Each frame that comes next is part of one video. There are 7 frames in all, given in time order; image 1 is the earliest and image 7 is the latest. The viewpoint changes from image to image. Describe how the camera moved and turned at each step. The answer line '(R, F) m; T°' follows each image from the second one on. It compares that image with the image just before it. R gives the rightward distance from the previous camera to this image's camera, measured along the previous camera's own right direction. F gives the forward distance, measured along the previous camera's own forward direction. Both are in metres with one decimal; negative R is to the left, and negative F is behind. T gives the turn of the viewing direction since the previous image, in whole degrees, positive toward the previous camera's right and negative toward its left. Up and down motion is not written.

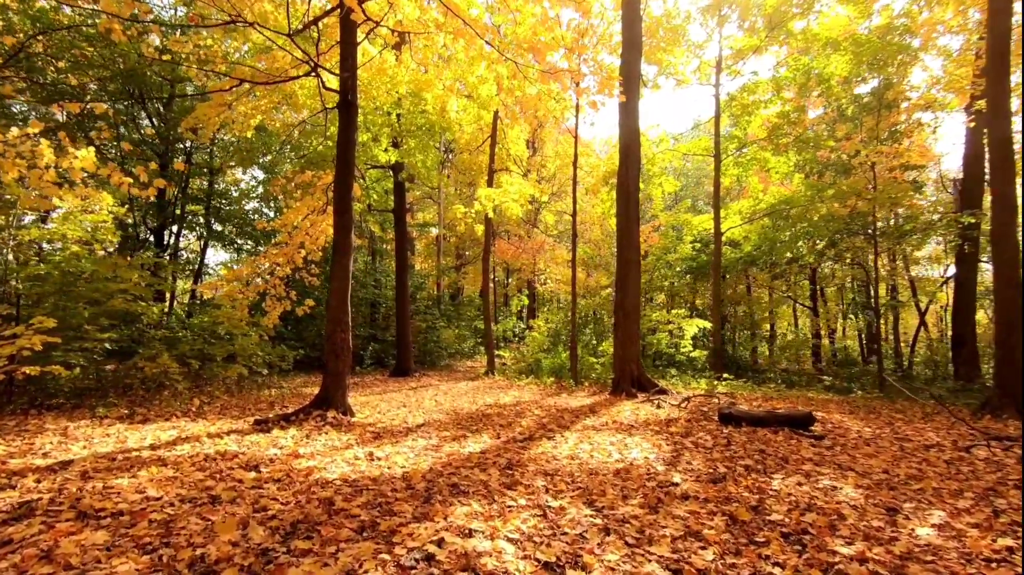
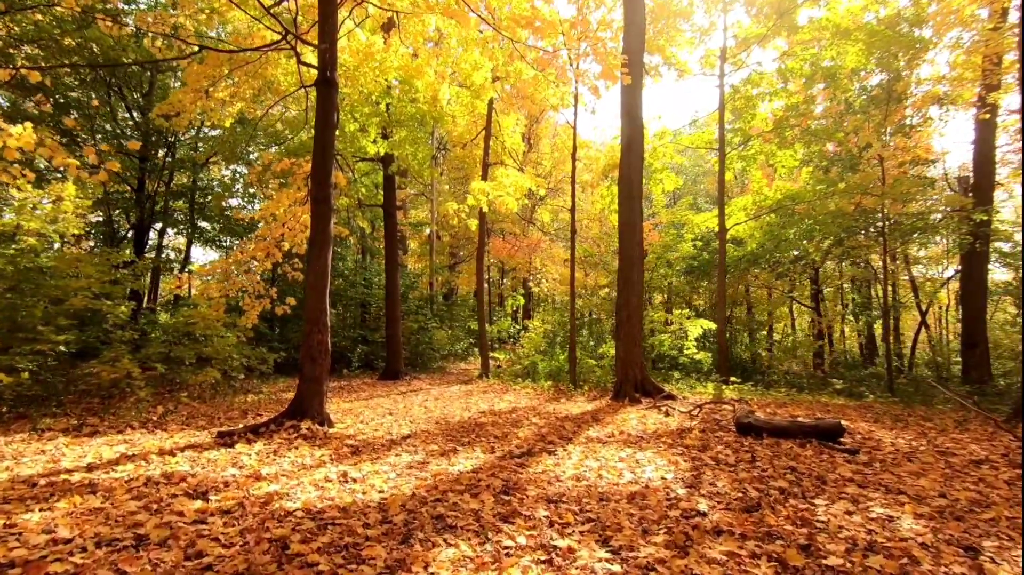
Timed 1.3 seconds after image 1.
(0.0, +0.6) m; +1°
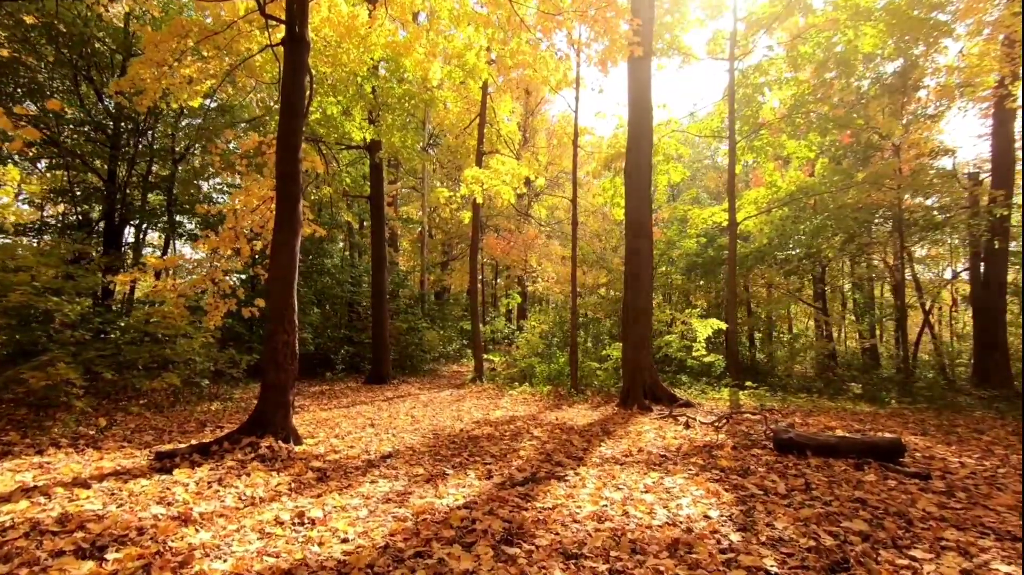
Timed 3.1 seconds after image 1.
(-0.1, +0.8) m; +1°
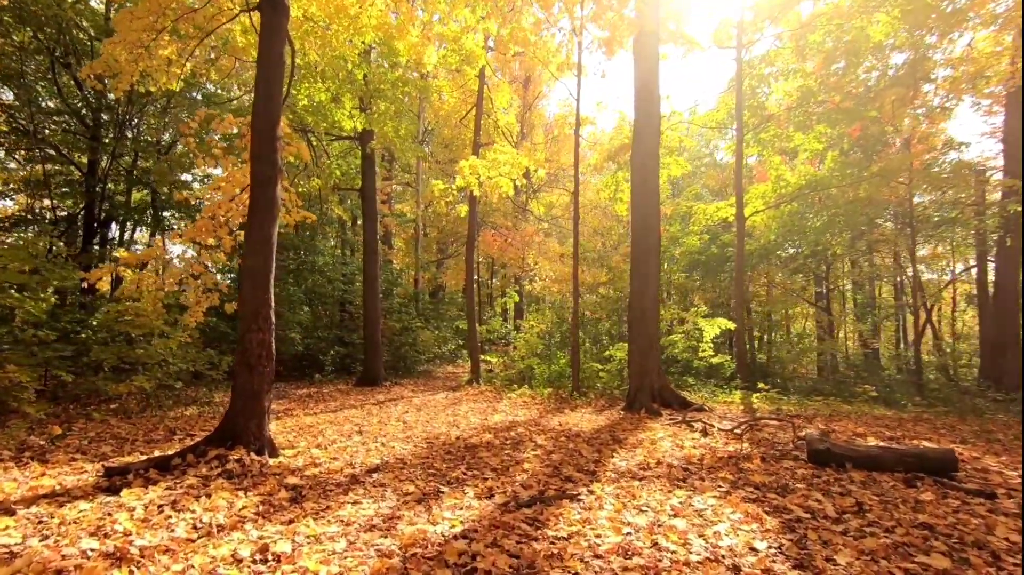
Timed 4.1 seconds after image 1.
(-0.1, +0.5) m; +1°
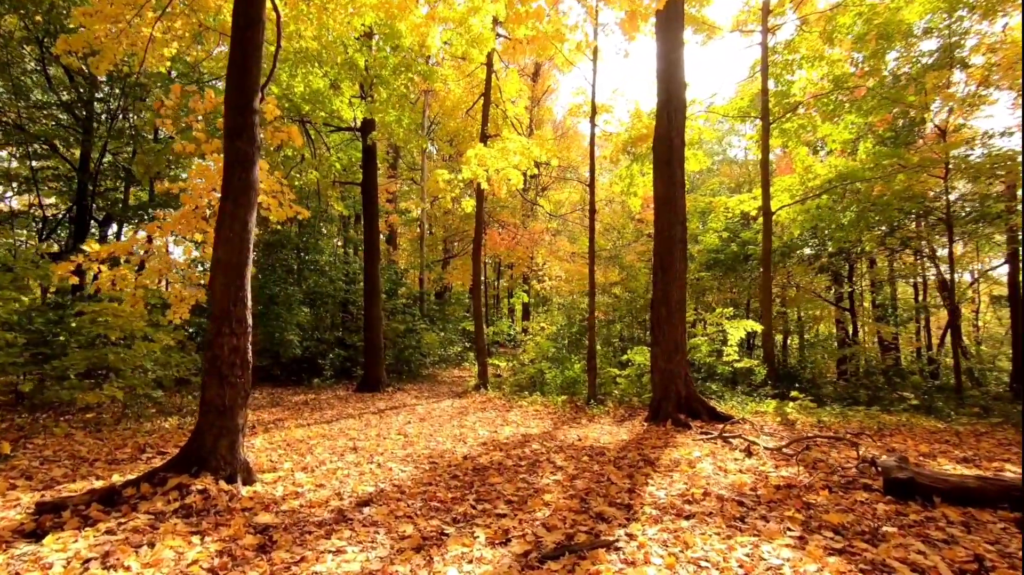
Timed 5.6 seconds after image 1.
(-0.1, +0.7) m; -1°
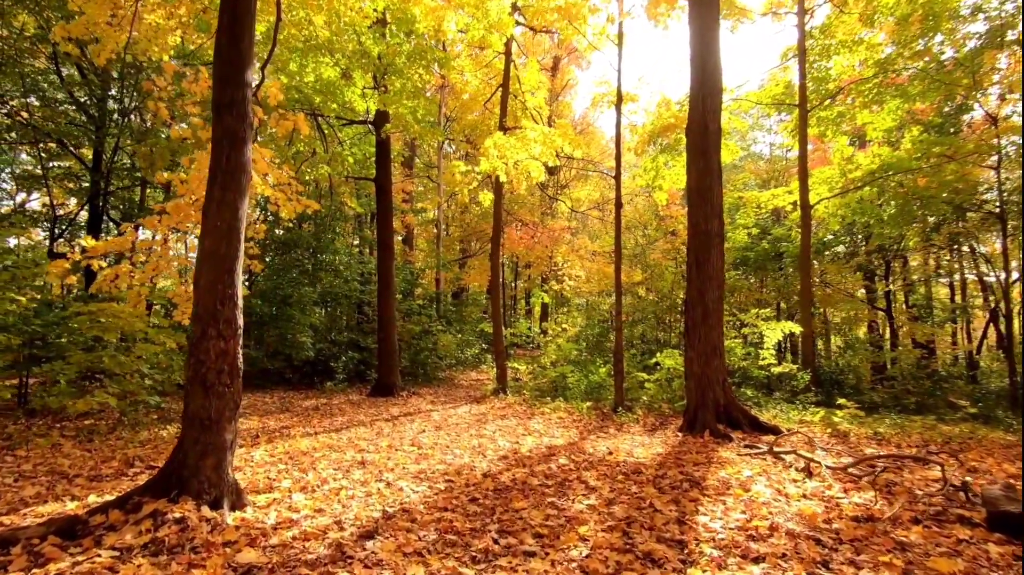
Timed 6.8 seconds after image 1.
(-0.1, +0.5) m; -2°
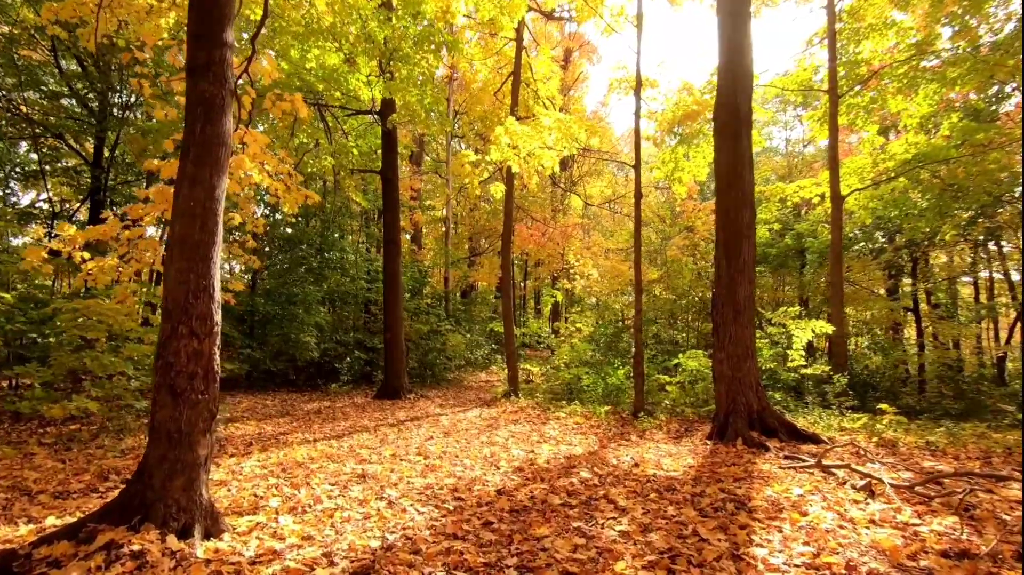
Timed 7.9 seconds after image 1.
(-0.1, +0.5) m; -1°
